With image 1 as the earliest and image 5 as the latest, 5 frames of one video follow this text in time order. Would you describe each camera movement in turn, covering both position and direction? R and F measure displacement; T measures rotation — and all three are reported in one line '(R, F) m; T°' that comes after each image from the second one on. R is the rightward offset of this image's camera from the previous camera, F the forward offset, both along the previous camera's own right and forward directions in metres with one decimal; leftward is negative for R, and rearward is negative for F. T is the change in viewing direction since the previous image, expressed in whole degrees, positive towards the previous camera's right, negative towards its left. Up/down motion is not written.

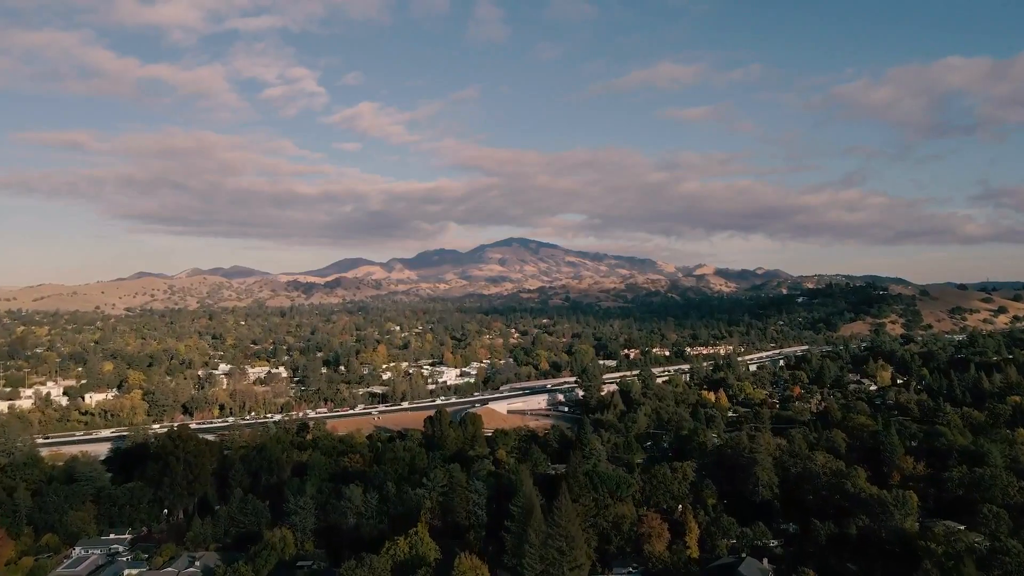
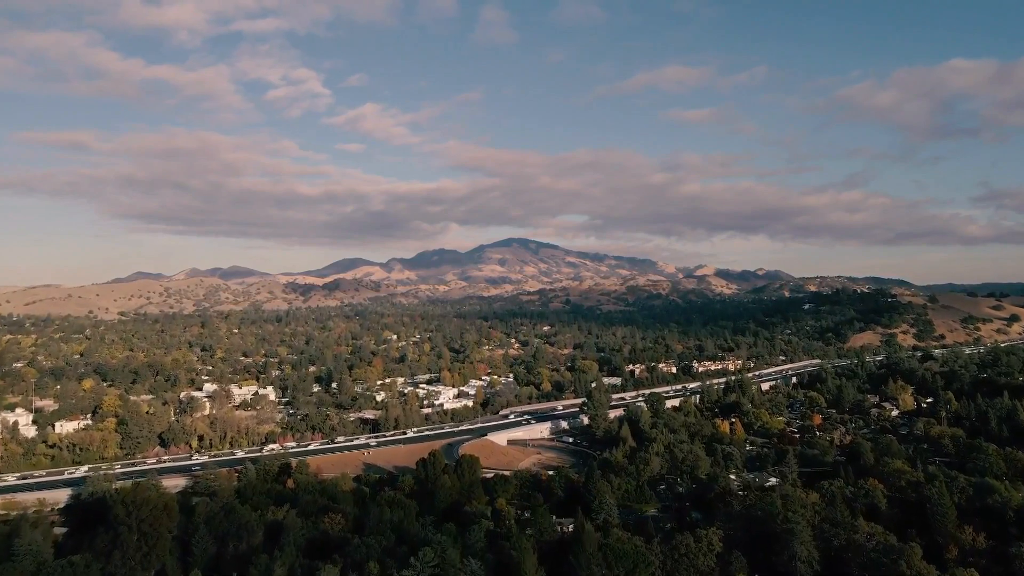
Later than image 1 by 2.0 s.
(0.0, +3.1) m; 0°
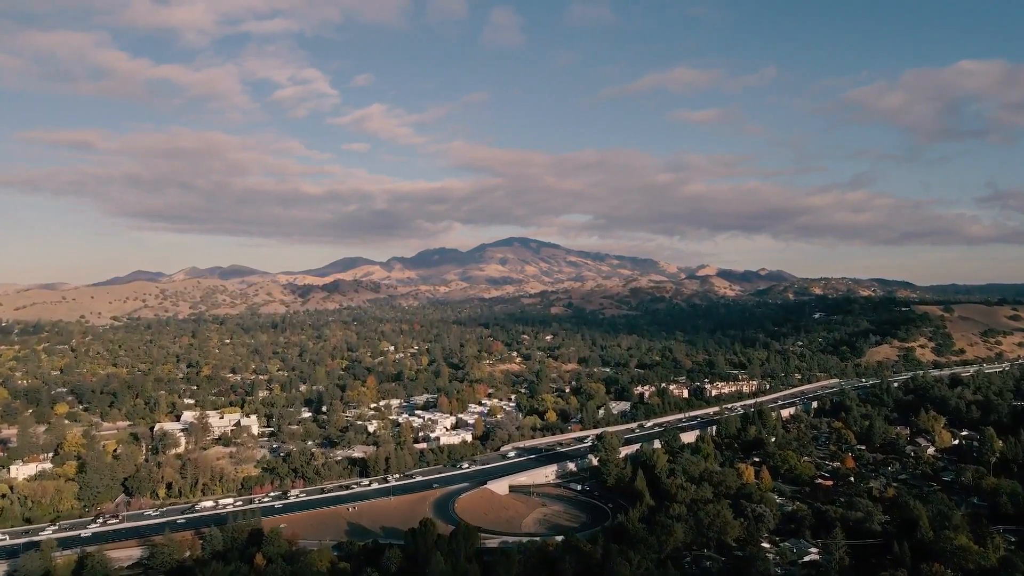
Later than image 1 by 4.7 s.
(-0.1, +4.2) m; 0°
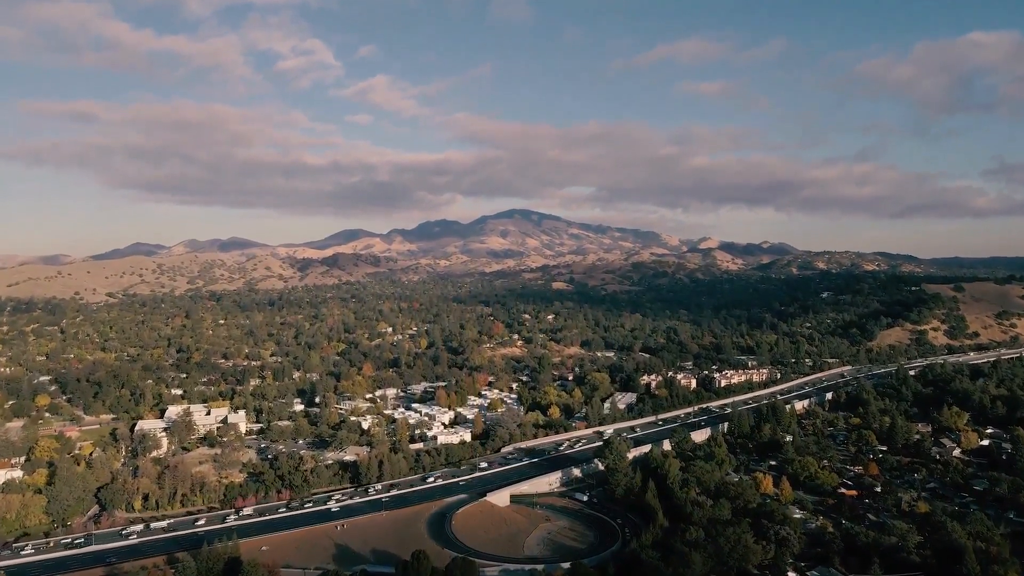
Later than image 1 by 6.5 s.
(0.0, +3.1) m; 0°
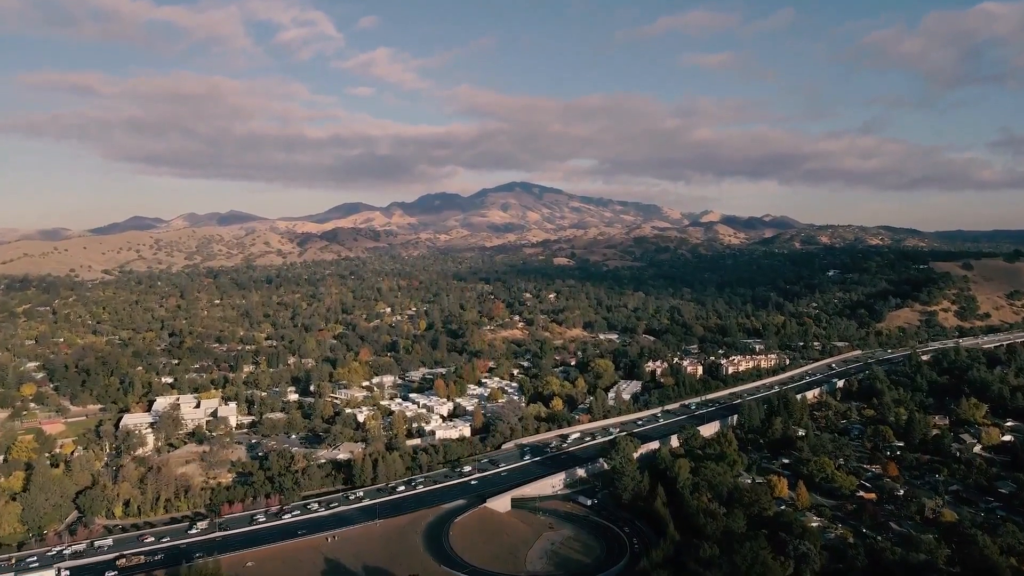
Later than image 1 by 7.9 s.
(0.0, +2.3) m; 0°
